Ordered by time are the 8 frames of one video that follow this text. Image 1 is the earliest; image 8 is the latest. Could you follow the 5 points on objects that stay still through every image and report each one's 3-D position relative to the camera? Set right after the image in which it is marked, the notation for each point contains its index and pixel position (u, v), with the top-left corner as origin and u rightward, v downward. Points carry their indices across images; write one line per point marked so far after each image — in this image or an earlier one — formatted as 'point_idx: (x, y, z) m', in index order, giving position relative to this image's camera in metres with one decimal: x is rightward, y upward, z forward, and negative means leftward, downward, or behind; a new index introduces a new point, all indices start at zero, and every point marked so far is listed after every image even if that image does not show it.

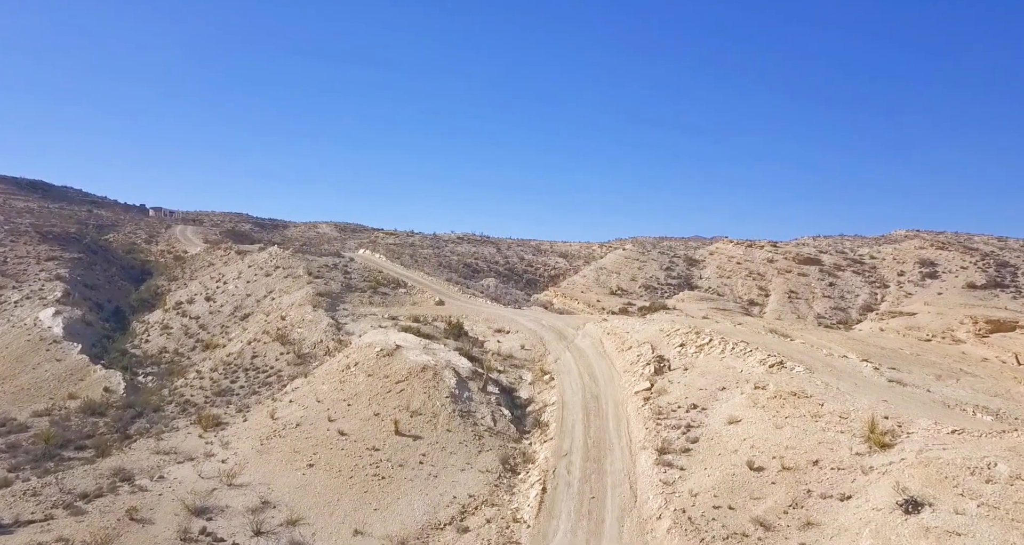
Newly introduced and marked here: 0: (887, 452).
0: (+7.4, -3.6, +15.4) m
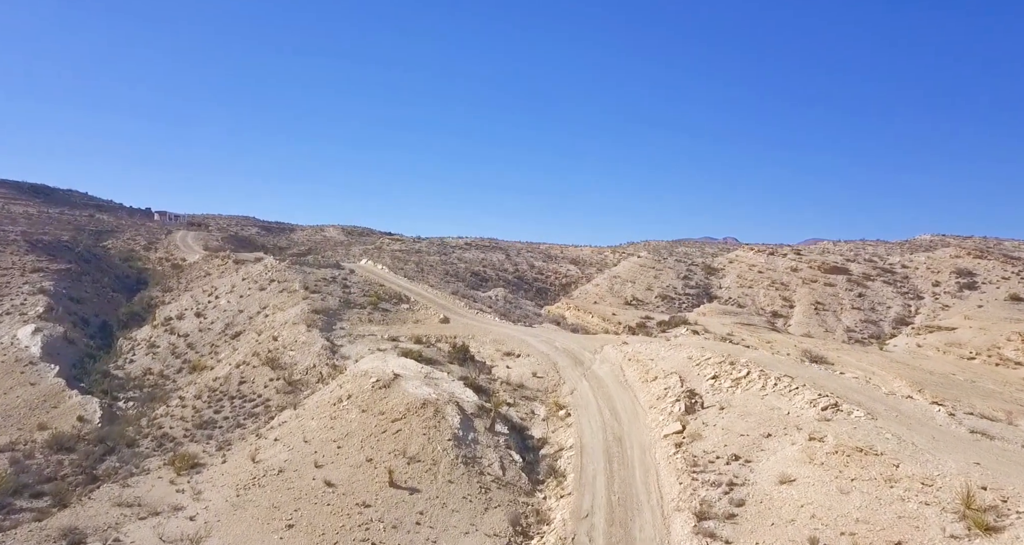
0: (+7.6, -4.2, +12.5) m
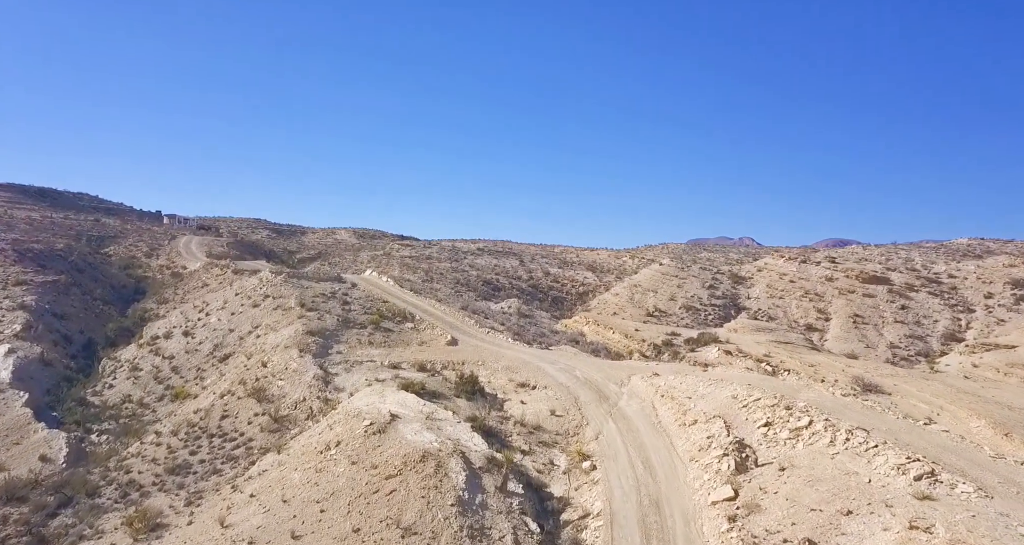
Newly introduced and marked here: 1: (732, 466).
0: (+7.8, -4.8, +9.0) m
1: (+4.8, -4.2, +17.2) m
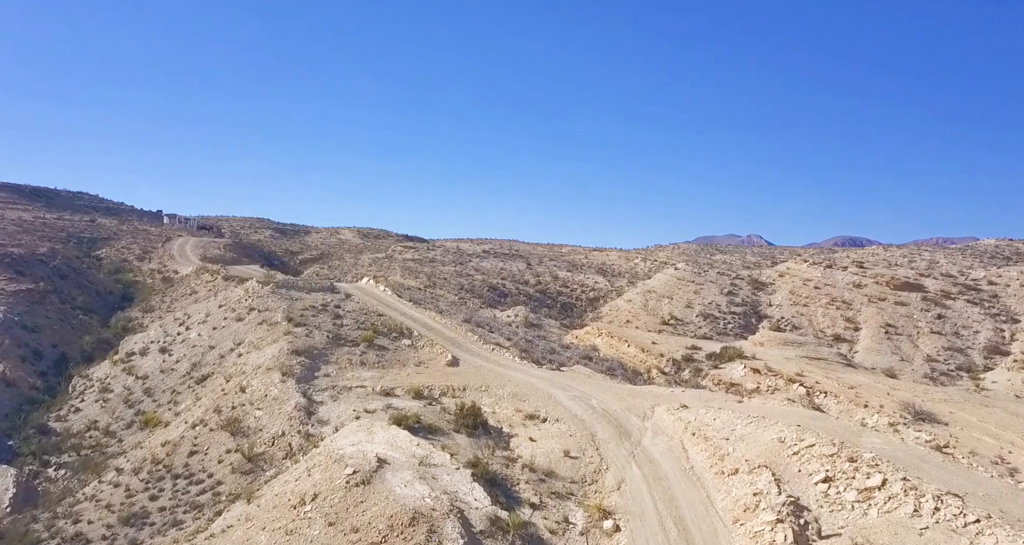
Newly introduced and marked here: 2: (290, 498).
0: (+7.9, -5.4, +5.8) m
1: (+5.0, -4.7, +14.1) m
2: (-5.0, -5.1, +17.8) m
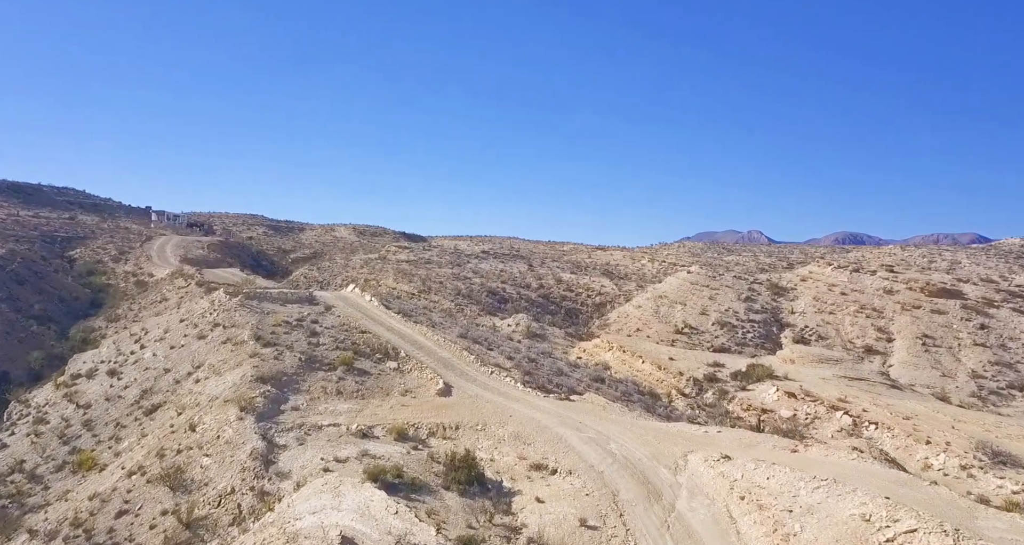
0: (+8.0, -5.9, +1.7) m
1: (+5.0, -5.2, +9.9) m
2: (-5.0, -5.6, +13.6) m
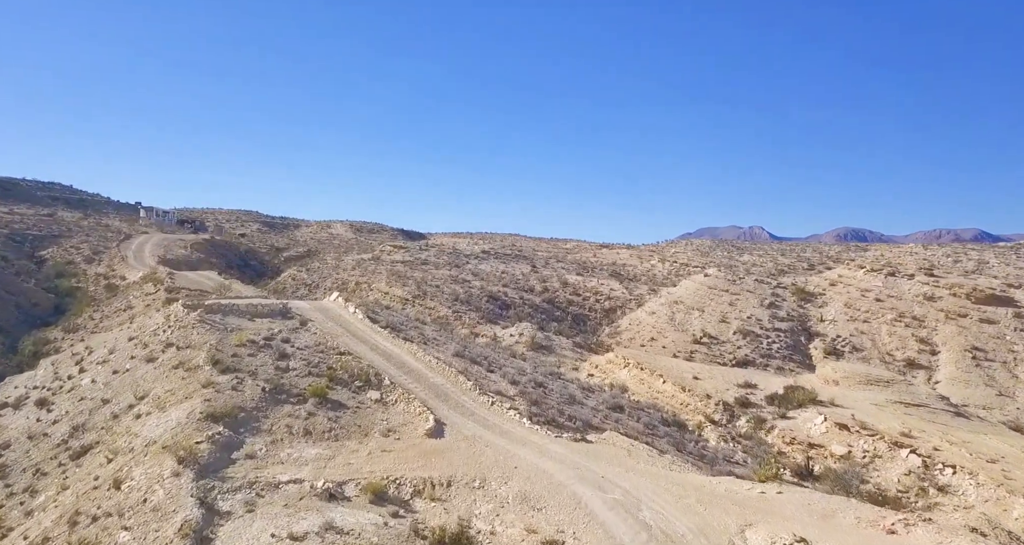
0: (+8.1, -6.4, -2.6) m
1: (+5.2, -5.7, +5.6) m
2: (-4.8, -6.0, +9.3) m
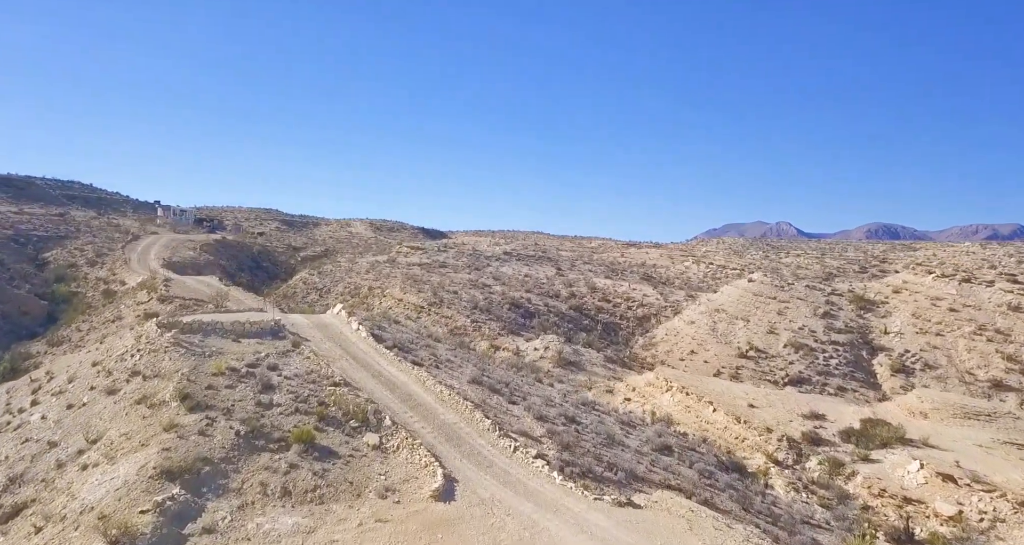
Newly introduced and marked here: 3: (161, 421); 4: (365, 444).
0: (+8.0, -6.9, -6.9) m
1: (+5.3, -6.2, +1.4) m
2: (-4.6, -6.5, +5.4) m
3: (-8.2, -3.4, +18.4) m
4: (-3.4, -3.9, +18.3) m
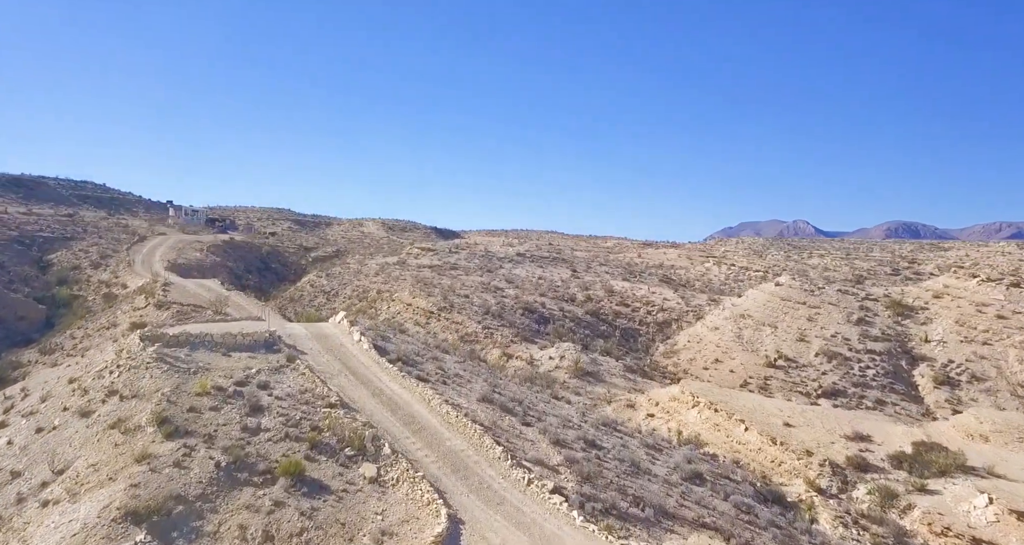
0: (+7.8, -7.2, -9.2) m
1: (+5.3, -6.4, -0.8) m
2: (-4.5, -6.7, +3.3) m
3: (-7.9, -3.7, +16.5) m
4: (-3.1, -4.2, +16.3) m
